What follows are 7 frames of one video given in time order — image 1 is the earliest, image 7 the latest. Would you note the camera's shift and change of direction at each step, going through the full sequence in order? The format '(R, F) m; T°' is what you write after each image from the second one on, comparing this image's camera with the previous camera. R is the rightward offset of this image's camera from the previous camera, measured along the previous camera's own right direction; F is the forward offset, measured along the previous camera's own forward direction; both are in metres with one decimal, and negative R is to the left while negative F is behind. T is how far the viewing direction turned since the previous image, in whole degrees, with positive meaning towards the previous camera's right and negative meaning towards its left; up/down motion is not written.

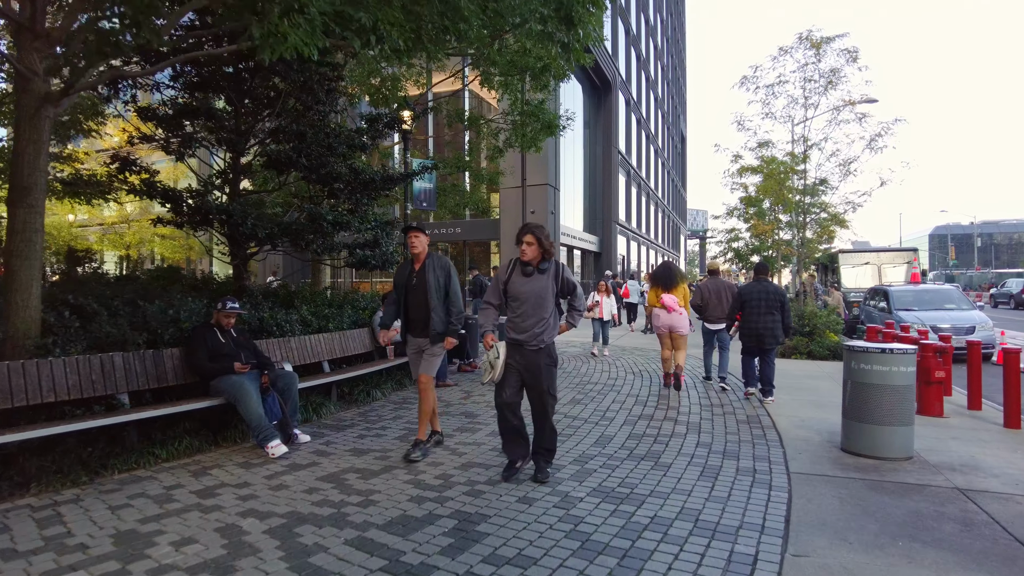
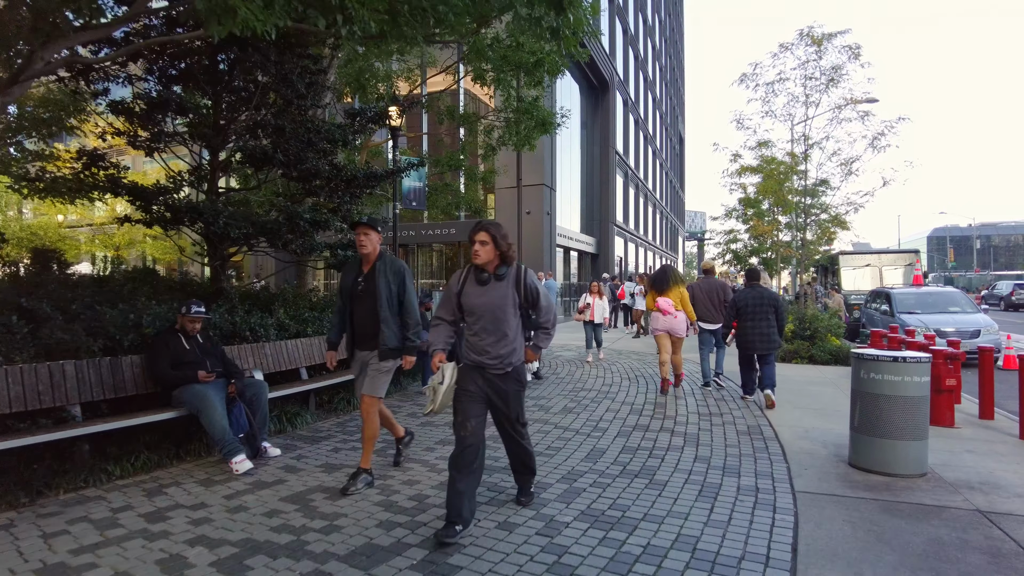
(+0.1, +0.3) m; 0°
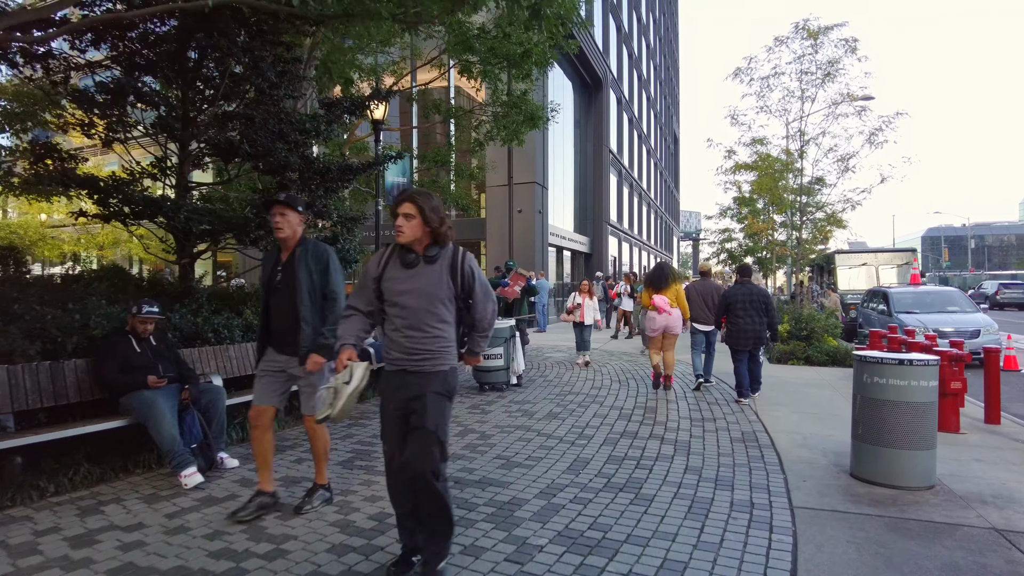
(+0.1, +0.4) m; 0°
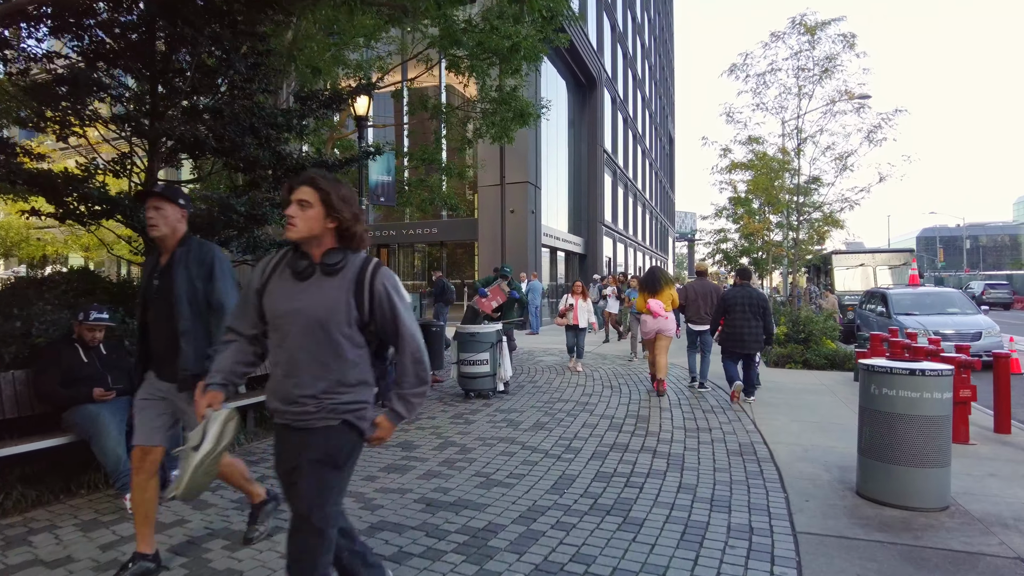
(+0.1, +0.3) m; 0°
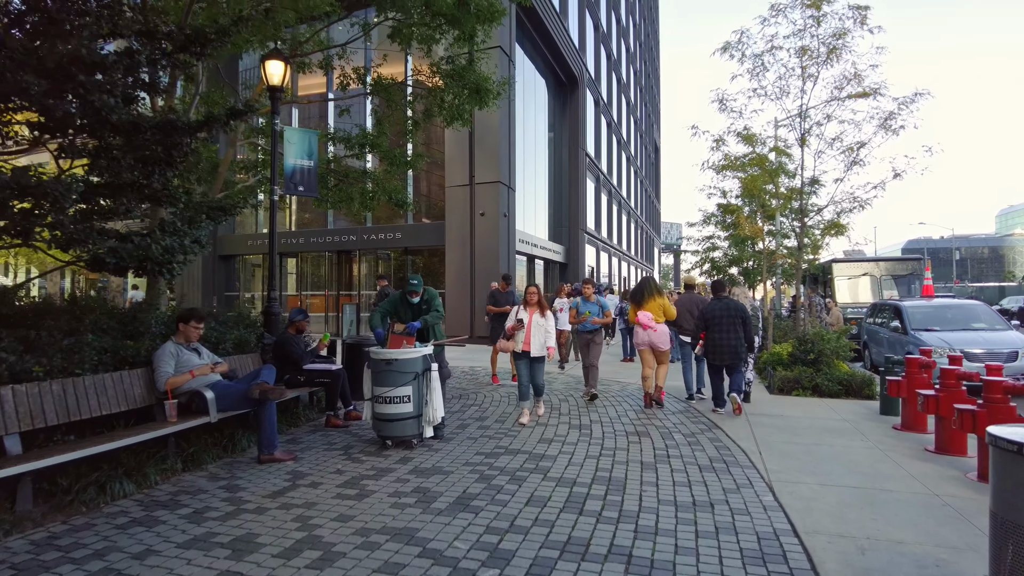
(+0.4, +1.9) m; +1°
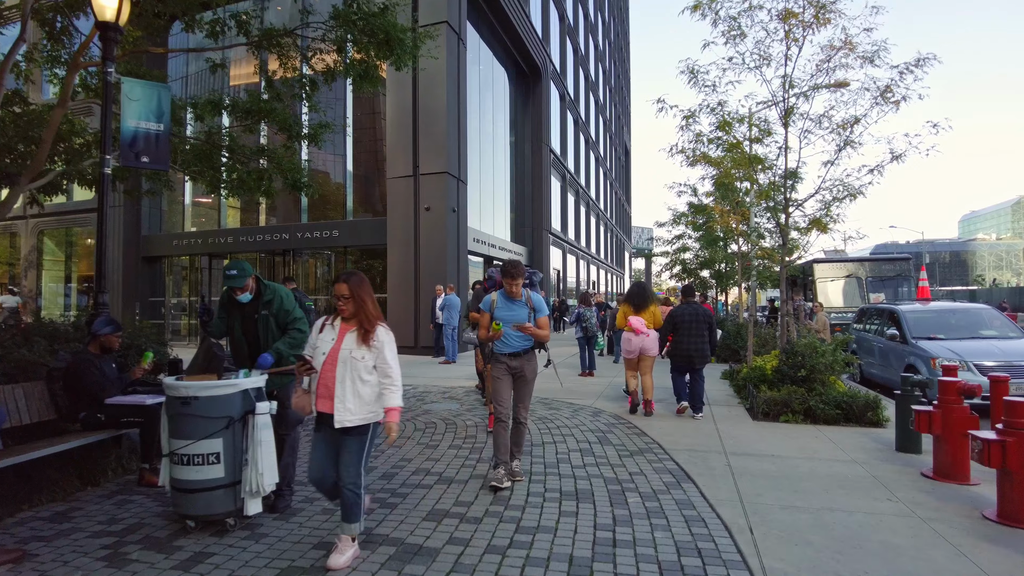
(+0.6, +1.9) m; +2°
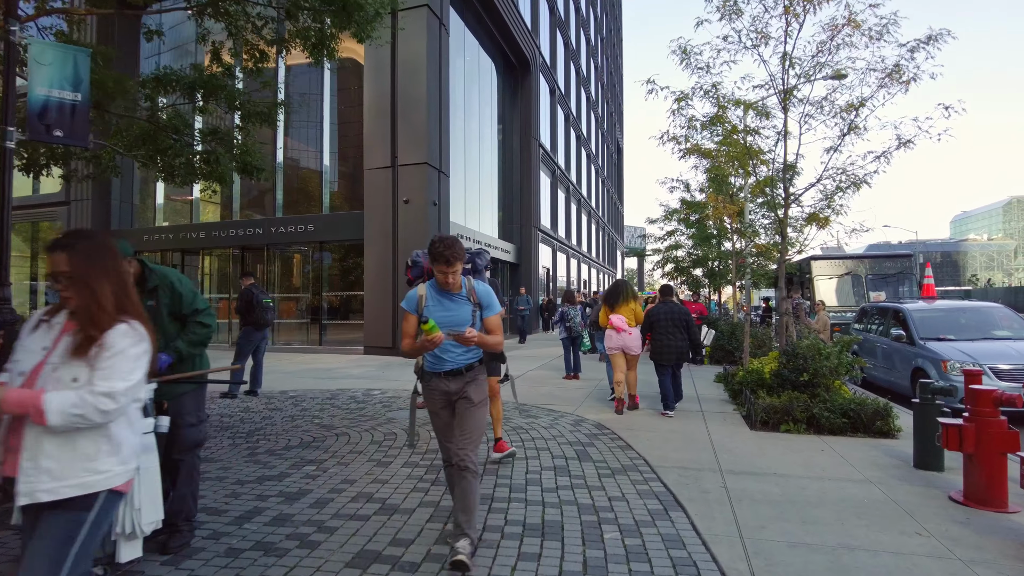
(+0.2, +0.8) m; +1°
